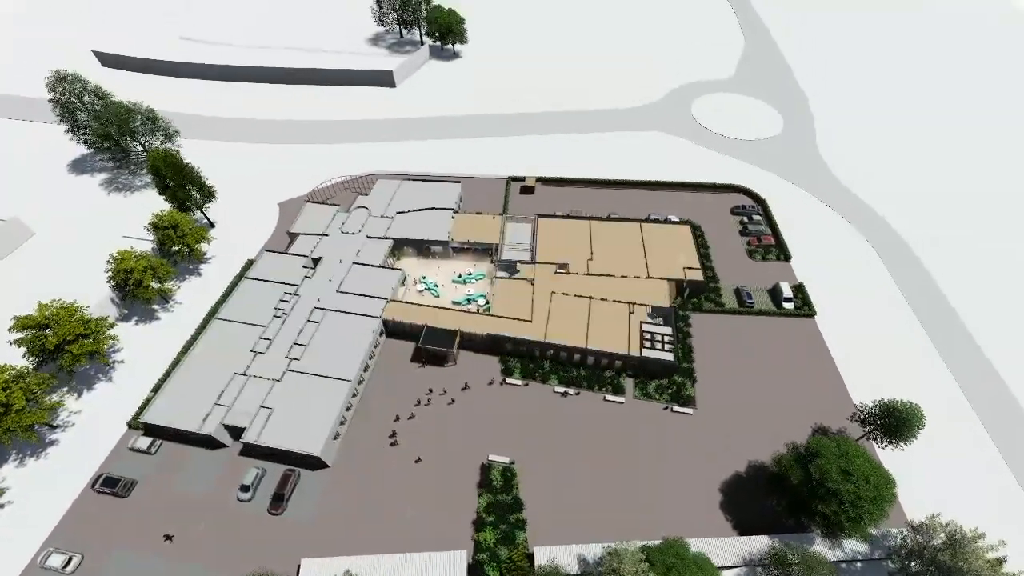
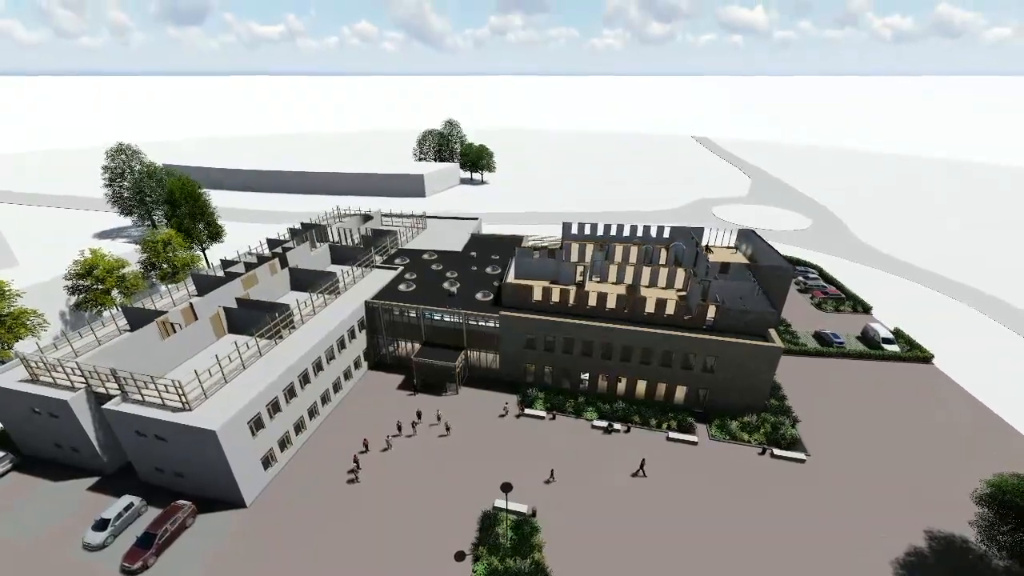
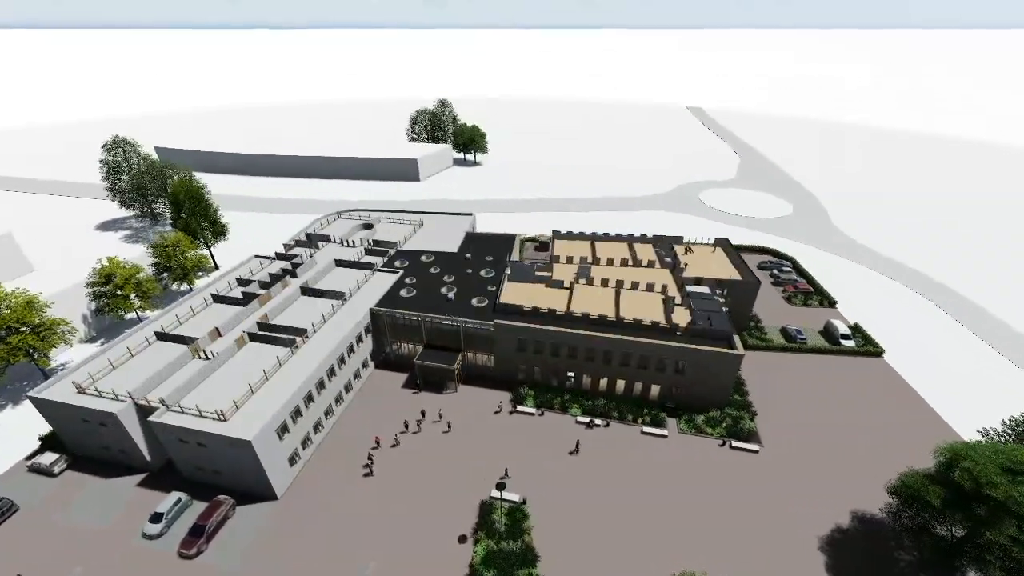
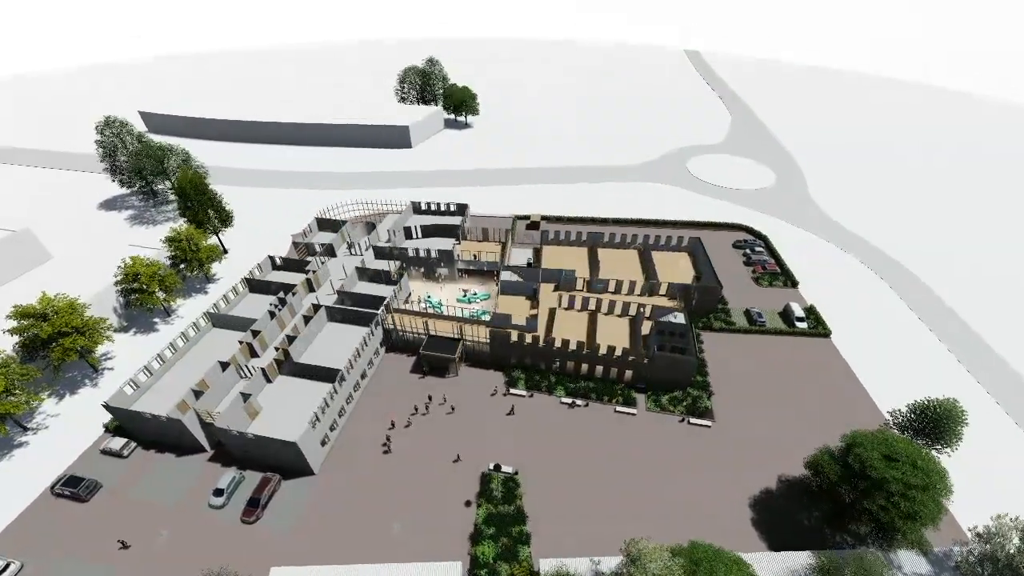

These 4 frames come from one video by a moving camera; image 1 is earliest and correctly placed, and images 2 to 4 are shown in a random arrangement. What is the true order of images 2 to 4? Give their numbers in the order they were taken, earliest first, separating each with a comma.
4, 3, 2
